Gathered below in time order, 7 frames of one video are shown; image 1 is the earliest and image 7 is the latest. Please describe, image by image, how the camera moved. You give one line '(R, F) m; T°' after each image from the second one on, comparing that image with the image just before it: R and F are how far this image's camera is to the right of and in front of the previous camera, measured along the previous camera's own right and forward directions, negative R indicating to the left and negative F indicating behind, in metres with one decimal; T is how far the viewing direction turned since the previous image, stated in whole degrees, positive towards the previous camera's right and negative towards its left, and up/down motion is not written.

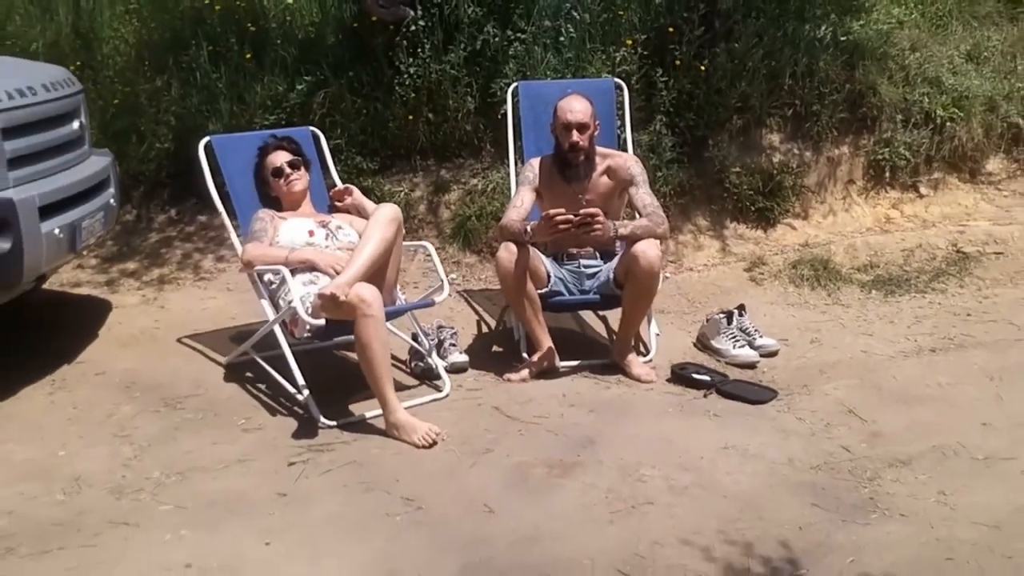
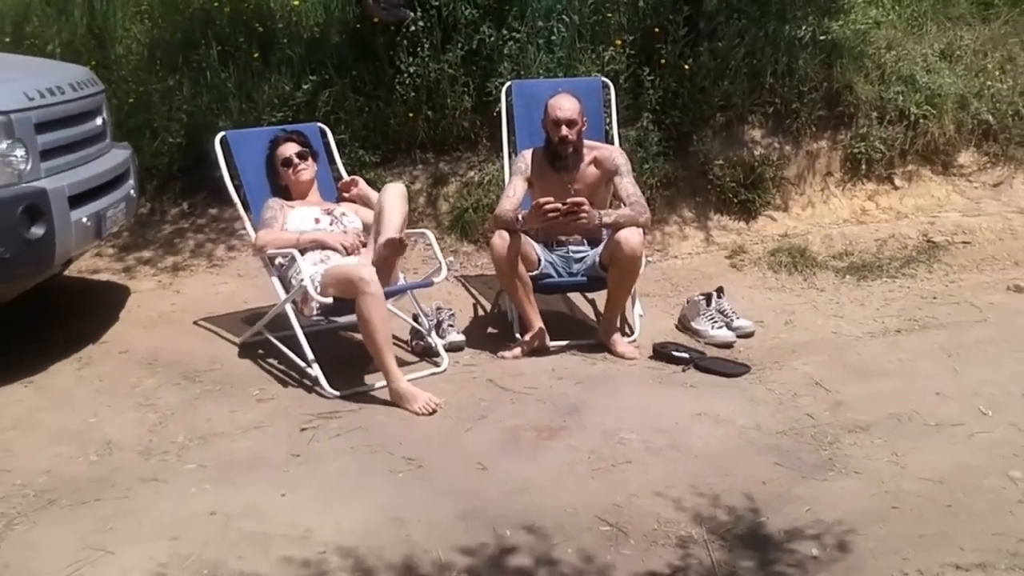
(0.0, -0.4) m; 0°
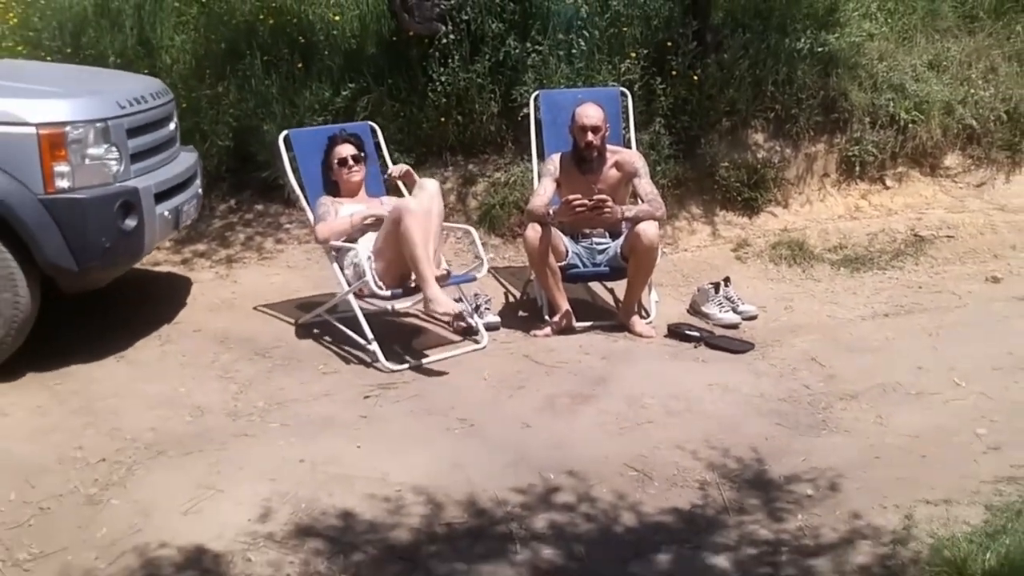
(-0.2, -0.6) m; 0°
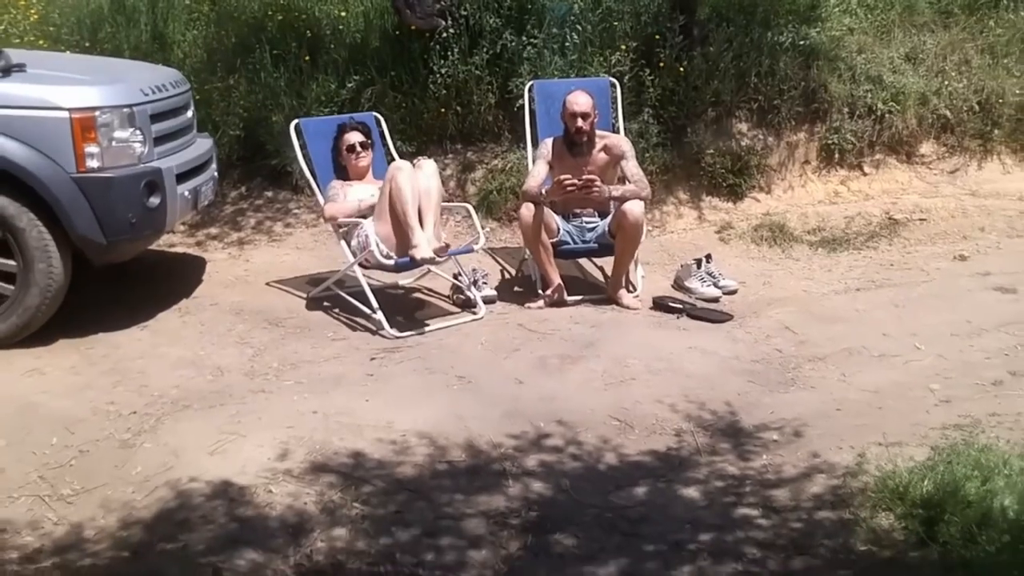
(0.0, -0.4) m; 0°
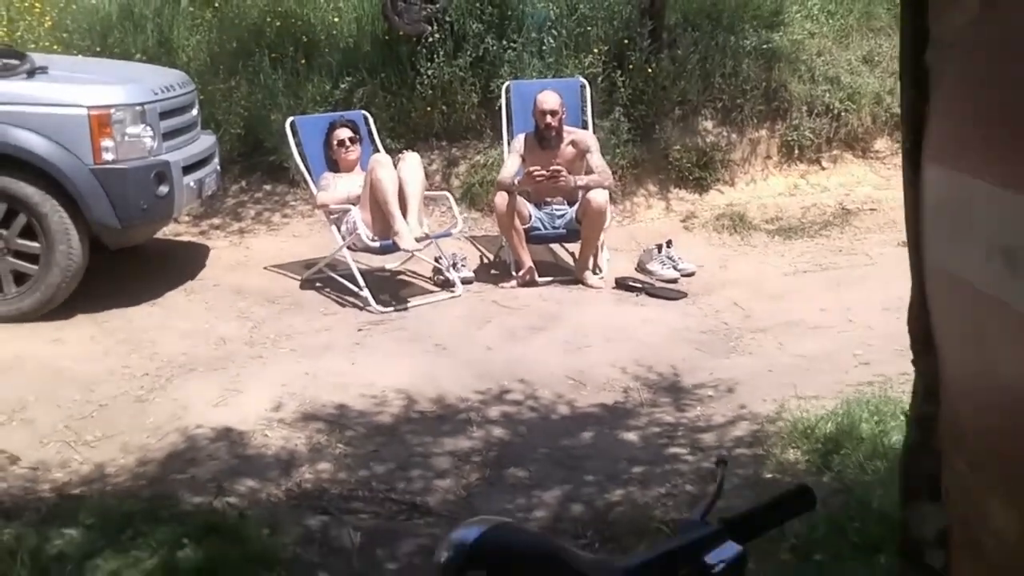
(+0.1, -0.6) m; 0°
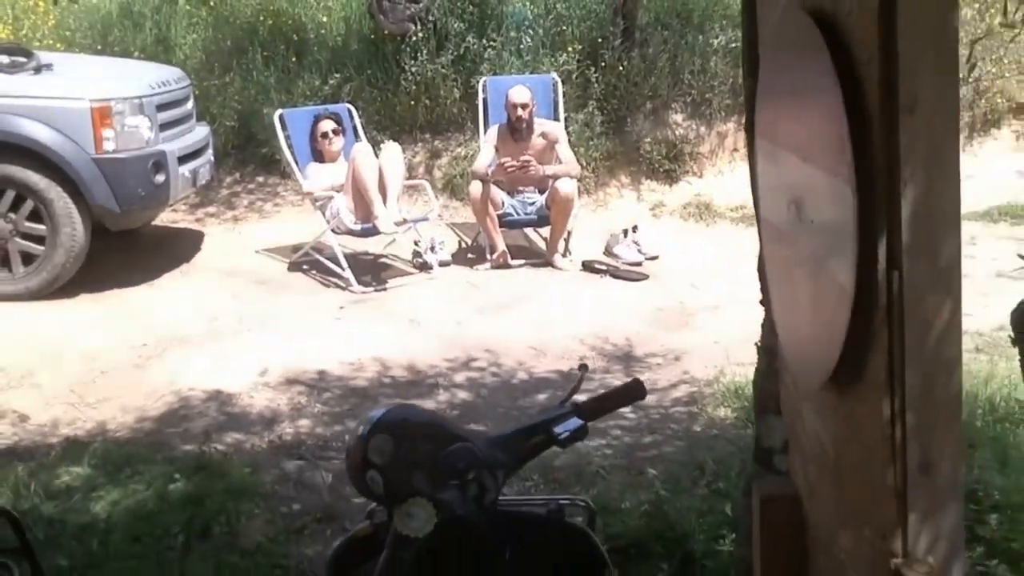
(+0.2, -0.5) m; 0°
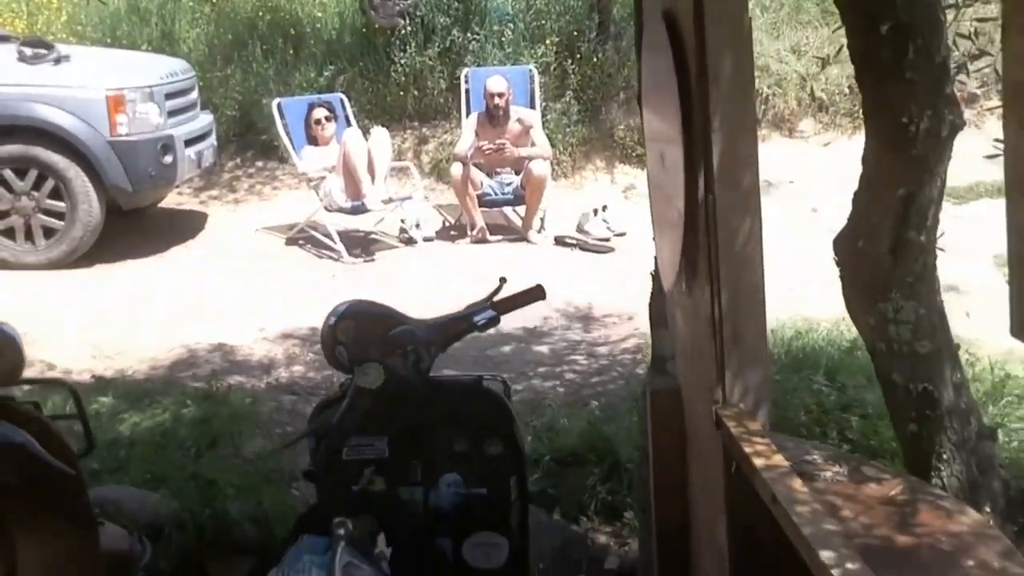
(+0.2, -0.6) m; 0°
